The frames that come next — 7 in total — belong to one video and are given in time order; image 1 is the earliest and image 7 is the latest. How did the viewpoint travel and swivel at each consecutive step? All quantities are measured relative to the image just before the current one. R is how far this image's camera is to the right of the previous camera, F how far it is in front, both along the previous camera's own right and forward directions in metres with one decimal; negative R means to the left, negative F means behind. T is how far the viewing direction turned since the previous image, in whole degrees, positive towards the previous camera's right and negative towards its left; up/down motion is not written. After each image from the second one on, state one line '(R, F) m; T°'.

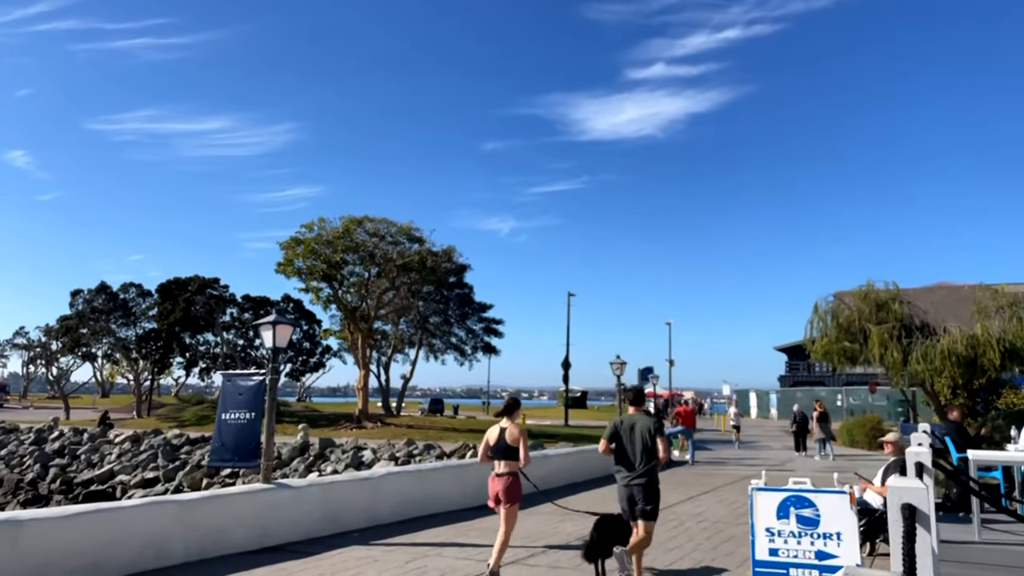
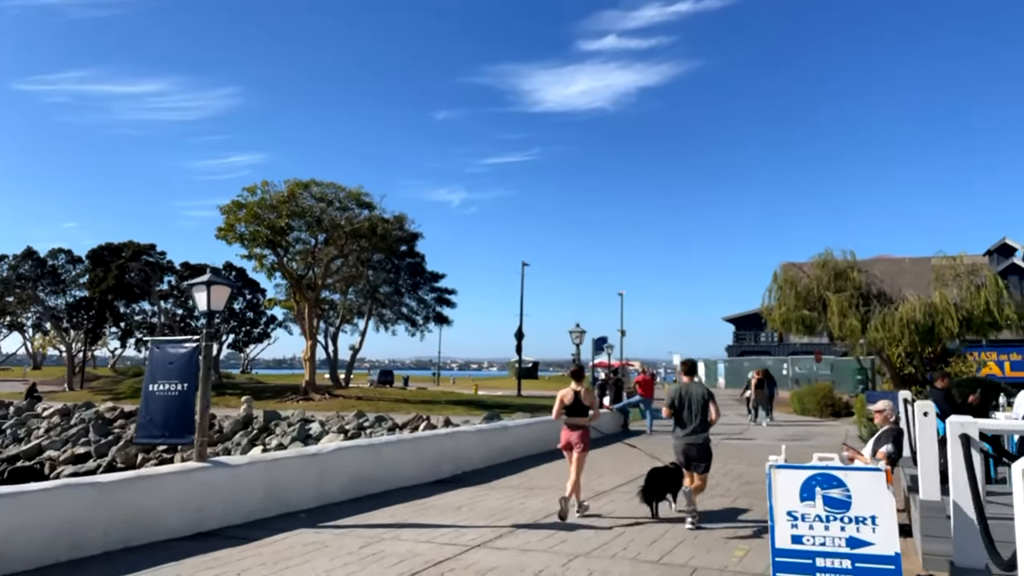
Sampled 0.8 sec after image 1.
(-0.2, +0.9) m; +4°
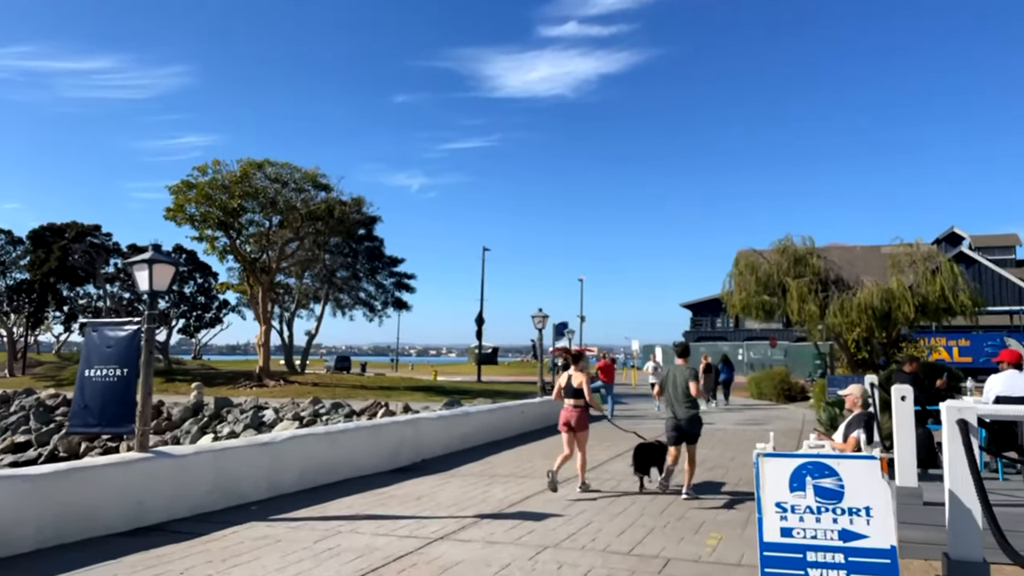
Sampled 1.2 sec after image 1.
(-0.1, +0.4) m; +3°
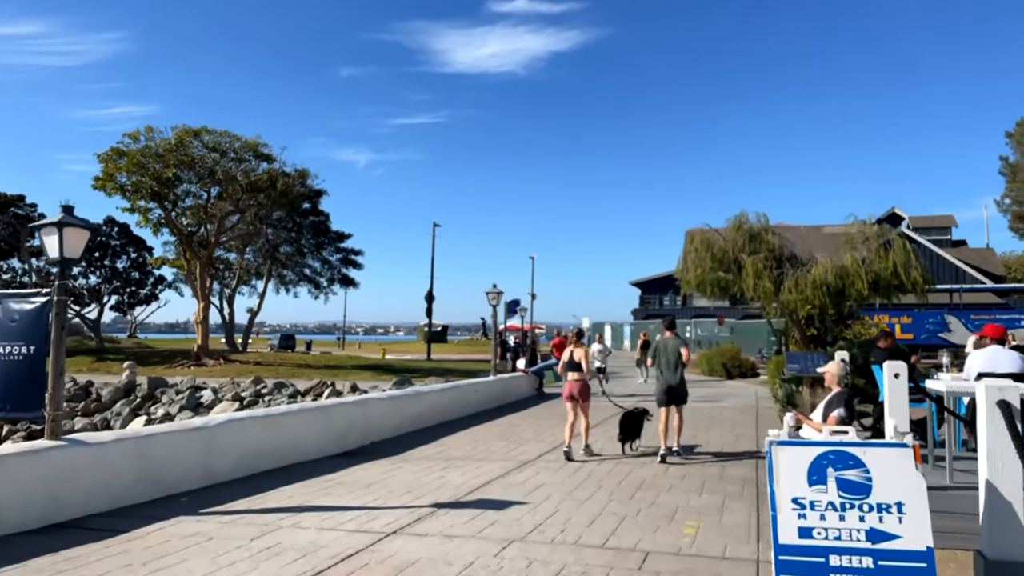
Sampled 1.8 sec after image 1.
(-0.1, +0.8) m; +4°
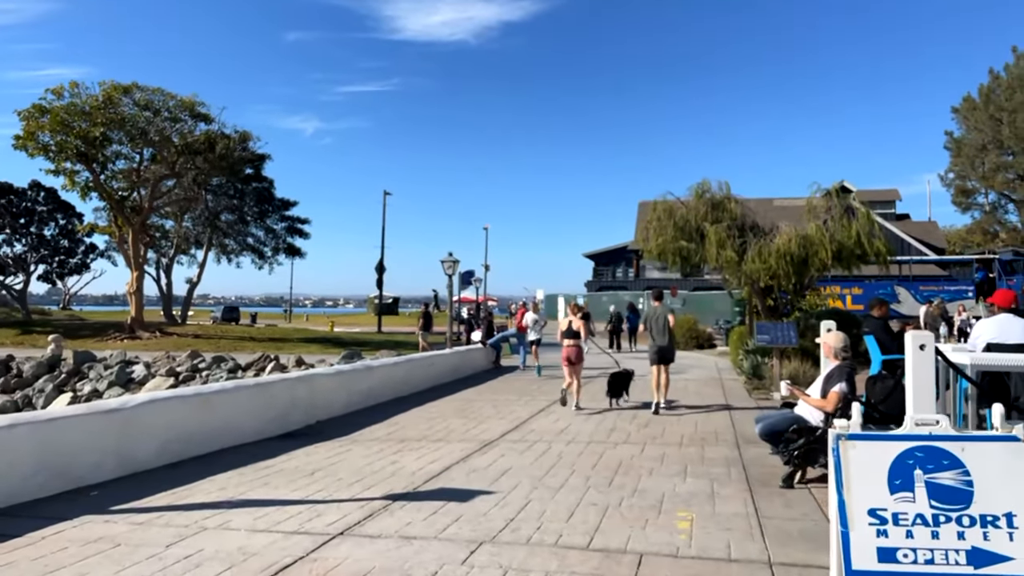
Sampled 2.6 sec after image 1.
(-0.1, +1.0) m; +4°
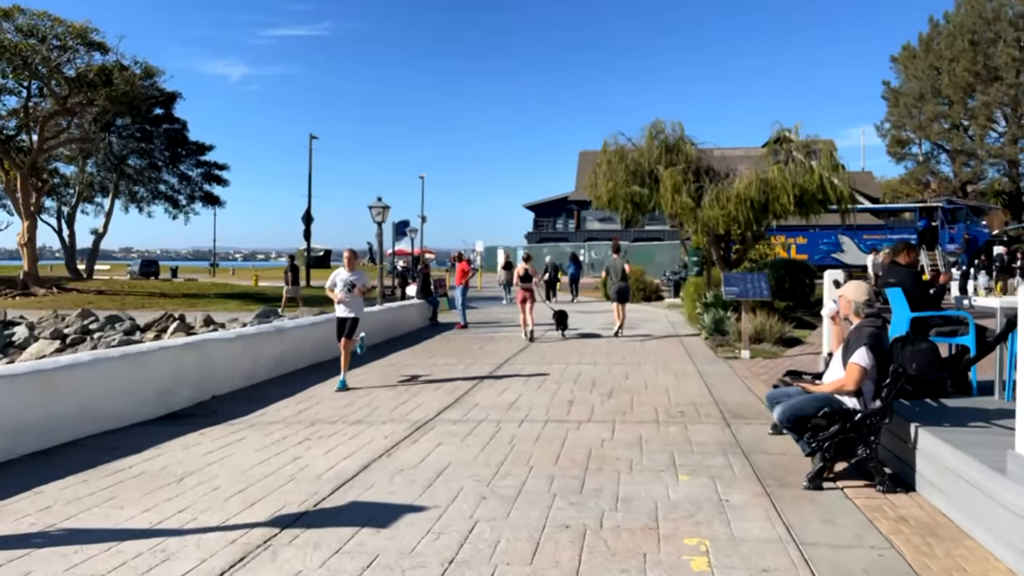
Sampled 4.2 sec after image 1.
(0.0, +2.0) m; +5°
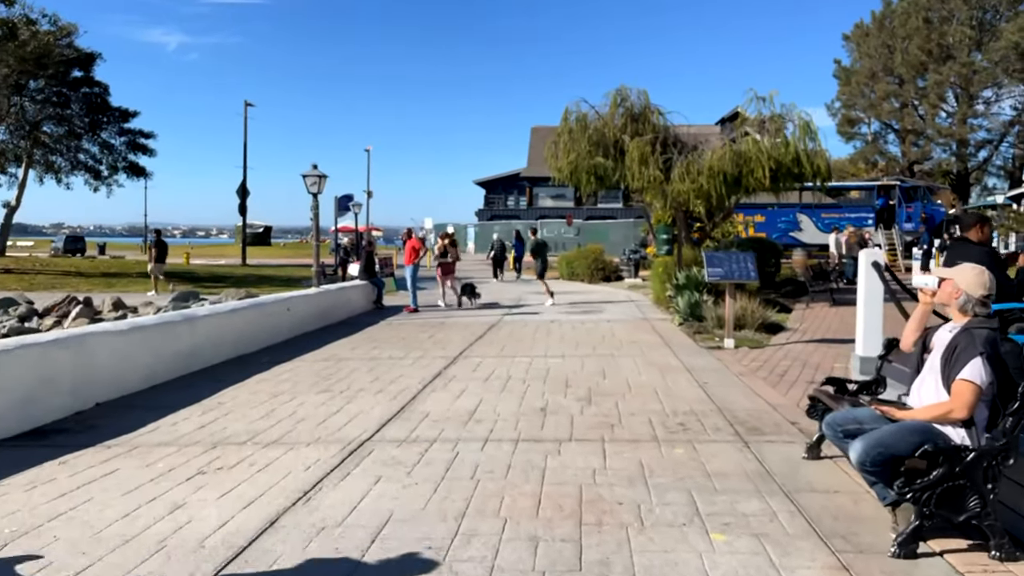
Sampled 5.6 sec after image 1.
(-0.1, +1.7) m; +4°
